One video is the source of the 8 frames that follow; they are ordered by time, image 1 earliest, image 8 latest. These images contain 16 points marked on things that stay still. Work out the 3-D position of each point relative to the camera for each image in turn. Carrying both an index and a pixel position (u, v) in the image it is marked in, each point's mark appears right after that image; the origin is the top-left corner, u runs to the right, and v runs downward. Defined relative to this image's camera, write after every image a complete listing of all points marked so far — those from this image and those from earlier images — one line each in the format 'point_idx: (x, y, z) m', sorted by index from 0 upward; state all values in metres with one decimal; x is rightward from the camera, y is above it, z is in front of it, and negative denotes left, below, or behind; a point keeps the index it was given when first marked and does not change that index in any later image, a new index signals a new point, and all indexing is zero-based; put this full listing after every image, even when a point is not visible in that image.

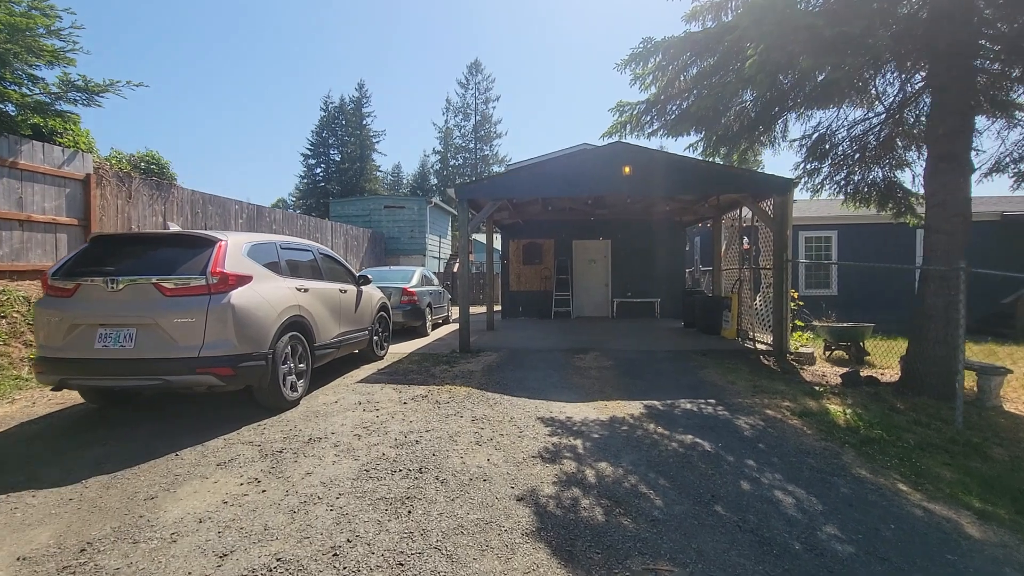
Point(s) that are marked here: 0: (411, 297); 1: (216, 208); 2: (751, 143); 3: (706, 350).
0: (-1.9, -0.2, +9.9) m
1: (-6.7, +1.8, +12.0) m
2: (+3.7, +2.2, +8.1) m
3: (+2.9, -0.9, +7.9) m
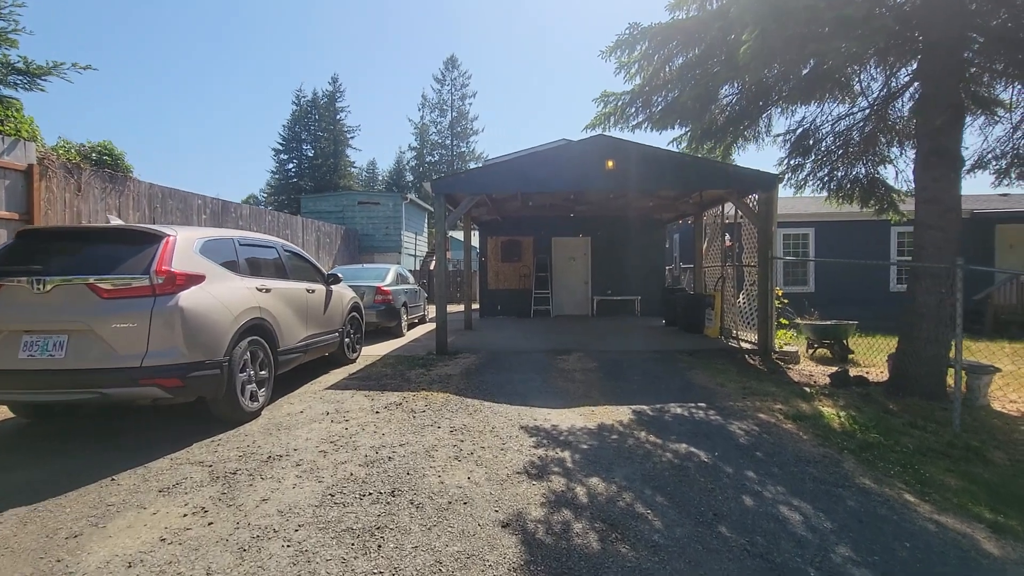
0: (-2.3, -0.2, +9.5) m
1: (-7.2, +1.8, +11.3) m
2: (+3.4, +2.3, +7.9) m
3: (+2.6, -0.9, +7.6) m
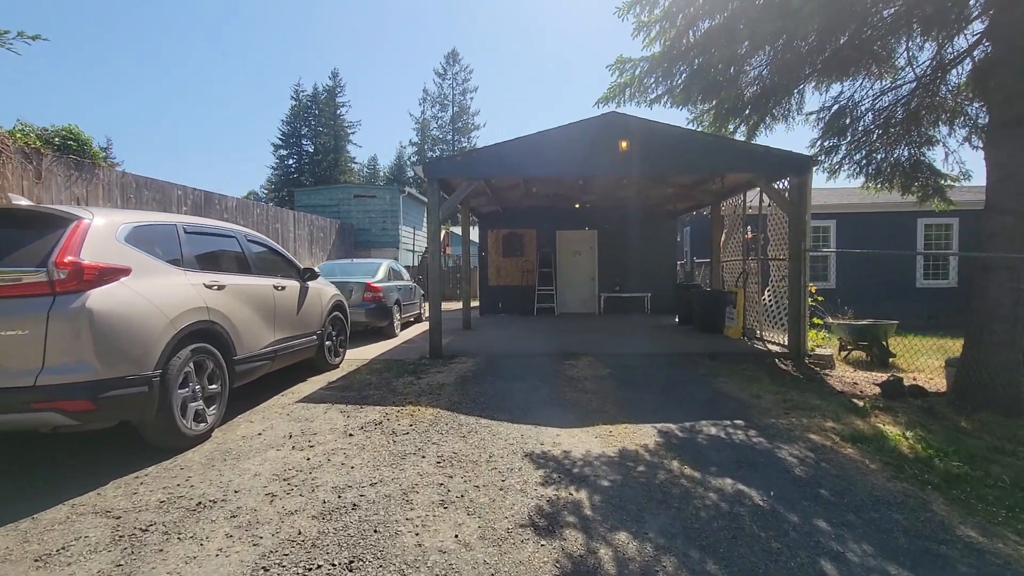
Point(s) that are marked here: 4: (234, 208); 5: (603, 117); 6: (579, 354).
0: (-2.2, -0.1, +8.7) m
1: (-7.2, +1.9, +10.6) m
2: (+3.4, +2.3, +7.0) m
3: (+2.6, -0.9, +6.8) m
4: (-7.0, +2.0, +13.2) m
5: (+1.2, +2.2, +6.9) m
6: (+0.9, -0.9, +6.7) m
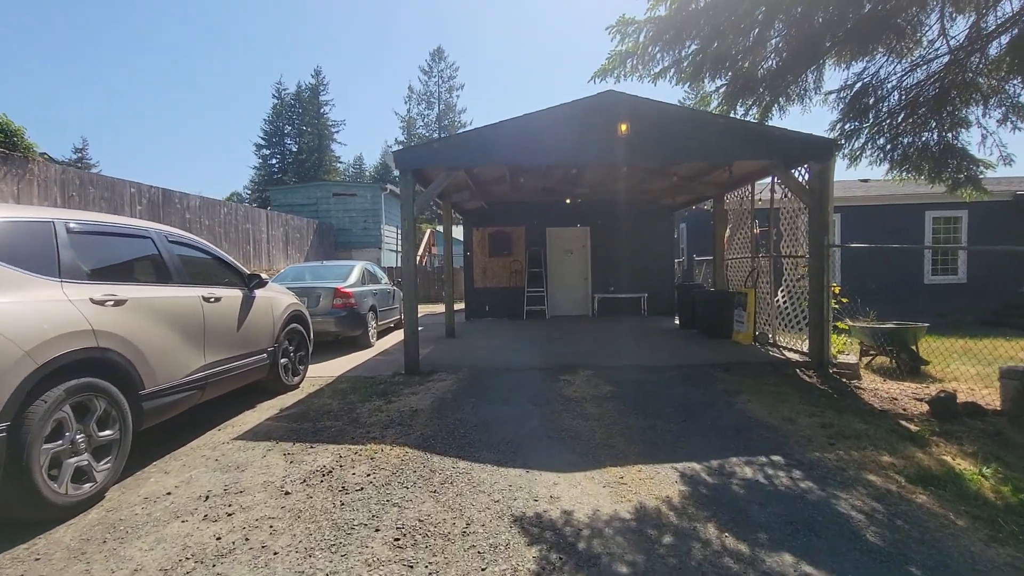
0: (-2.4, -0.2, +7.8) m
1: (-7.4, +1.8, +9.6) m
2: (+3.2, +2.3, +6.3) m
3: (+2.5, -0.9, +6.1) m
4: (-7.3, +1.9, +12.2) m
5: (+1.0, +2.2, +6.0) m
6: (+0.7, -0.9, +5.9) m
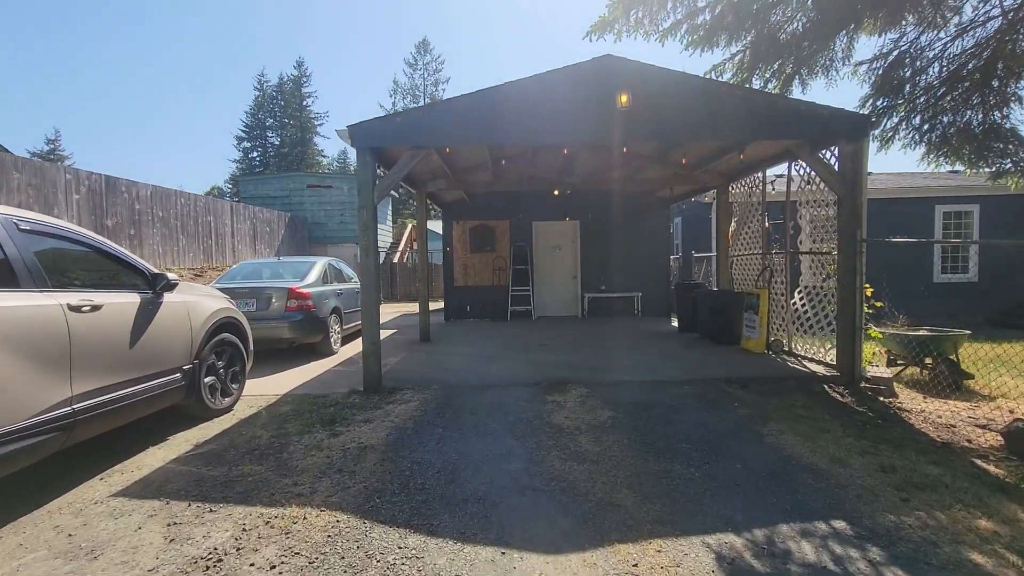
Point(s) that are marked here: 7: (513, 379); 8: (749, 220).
0: (-2.7, -0.2, +6.8) m
1: (-7.7, +1.8, +8.4) m
2: (+3.0, +2.3, +5.4) m
3: (+2.3, -0.9, +5.2) m
4: (-7.6, +1.9, +11.0) m
5: (+0.8, +2.2, +5.1) m
6: (+0.5, -0.9, +5.0) m
7: (0.0, -0.9, +5.4) m
8: (+3.4, +1.0, +7.6) m
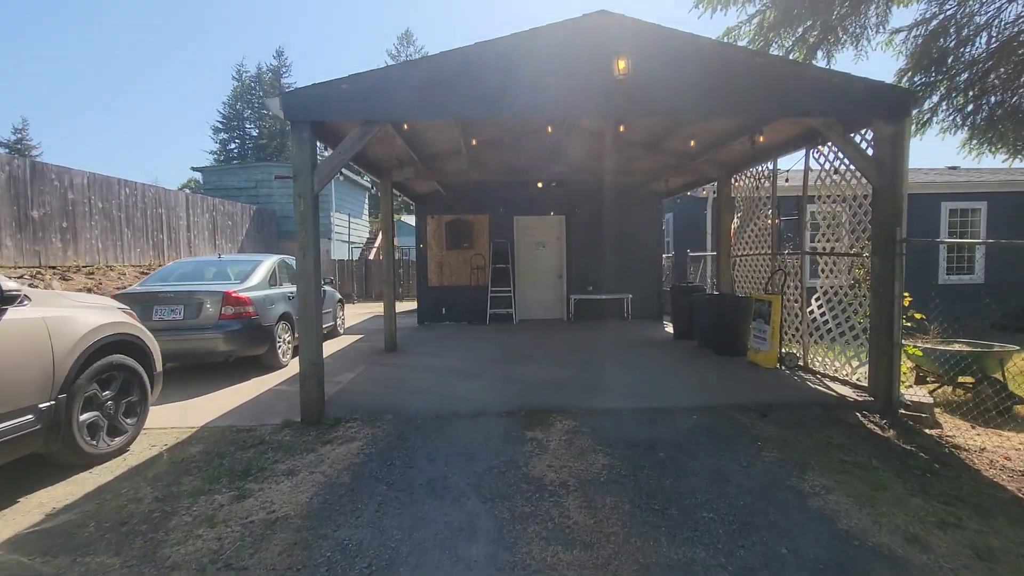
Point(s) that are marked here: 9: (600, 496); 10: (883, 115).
0: (-3.0, -0.2, +5.8) m
1: (-8.0, +1.8, +7.2) m
2: (+2.7, +2.2, +4.5) m
3: (+2.0, -1.0, +4.3) m
4: (-8.0, +1.9, +9.9) m
5: (+0.6, +2.1, +4.2) m
6: (+0.3, -1.0, +4.1) m
7: (-0.2, -1.0, +4.4) m
8: (+3.1, +0.9, +6.8) m
9: (+0.5, -1.1, +2.8) m
10: (+3.0, +1.4, +4.3) m
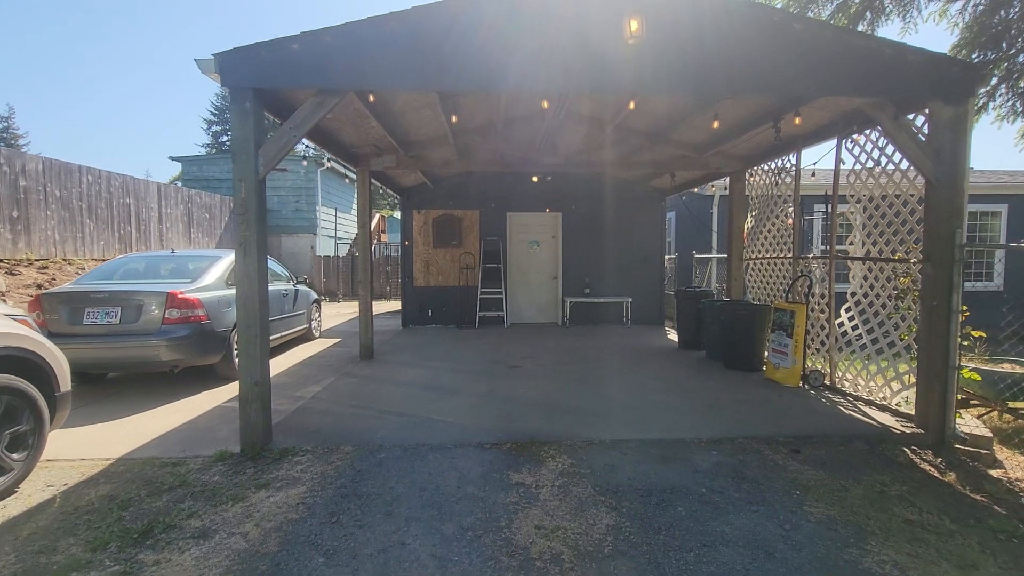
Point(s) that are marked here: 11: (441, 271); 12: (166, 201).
0: (-3.1, -0.2, +5.0) m
1: (-8.1, +1.8, +6.4) m
2: (+2.7, +2.1, +3.8) m
3: (+1.9, -1.0, +3.6) m
4: (-8.2, +2.0, +9.1) m
5: (+0.5, +2.1, +3.5) m
6: (+0.2, -1.0, +3.4) m
7: (-0.3, -1.0, +3.7) m
8: (+3.0, +0.9, +6.1) m
9: (+0.4, -1.2, +2.1) m
10: (+2.9, +1.3, +3.6) m
11: (-1.3, +0.3, +9.3) m
12: (-8.1, +2.0, +12.3) m
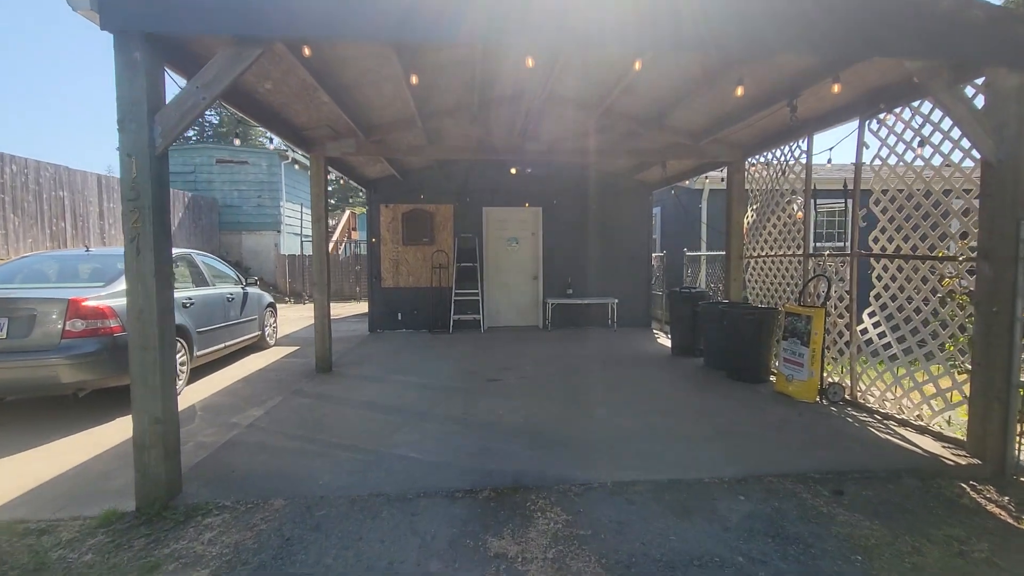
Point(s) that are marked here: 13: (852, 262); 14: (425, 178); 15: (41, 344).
0: (-3.3, -0.3, +4.2) m
1: (-8.4, +1.8, +5.3) m
2: (+2.5, +2.1, +3.2) m
3: (+1.8, -1.1, +3.0) m
4: (-8.5, +1.9, +8.0) m
5: (+0.4, +2.0, +2.7) m
6: (+0.1, -1.1, +2.6) m
7: (-0.5, -1.1, +3.0) m
8: (+2.8, +0.8, +5.5) m
9: (+0.3, -1.2, +1.4) m
10: (+2.8, +1.3, +3.0) m
11: (-1.6, +0.3, +8.5) m
12: (-8.6, +2.0, +11.2) m
13: (+2.8, +0.2, +4.3) m
14: (-1.4, +1.8, +8.5) m
15: (-3.5, -0.4, +4.0) m
